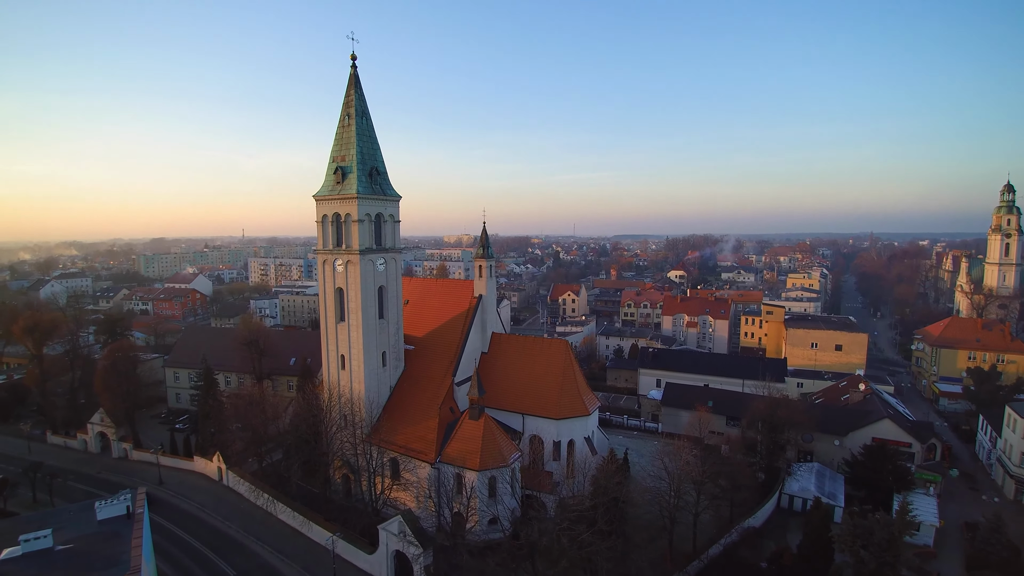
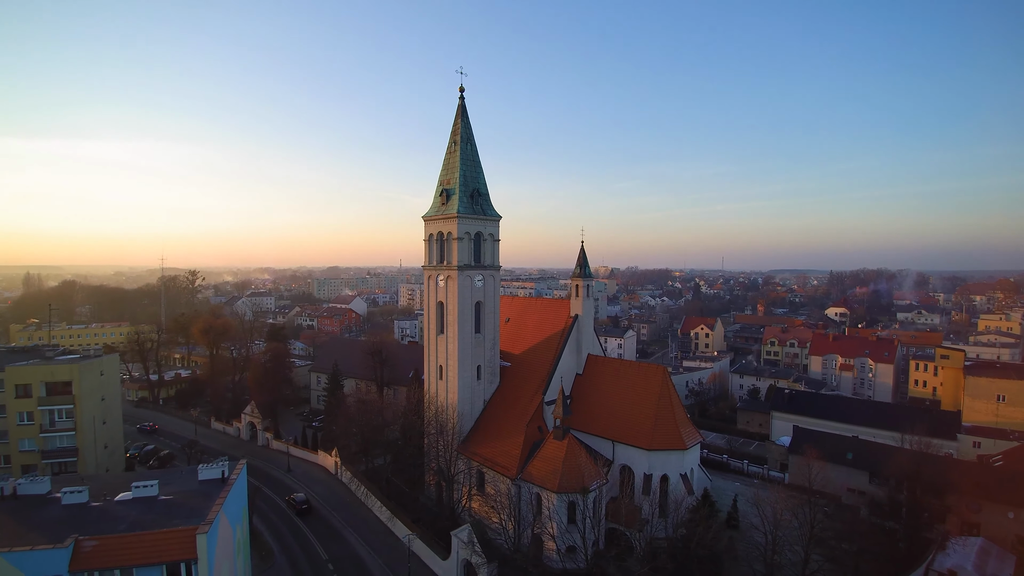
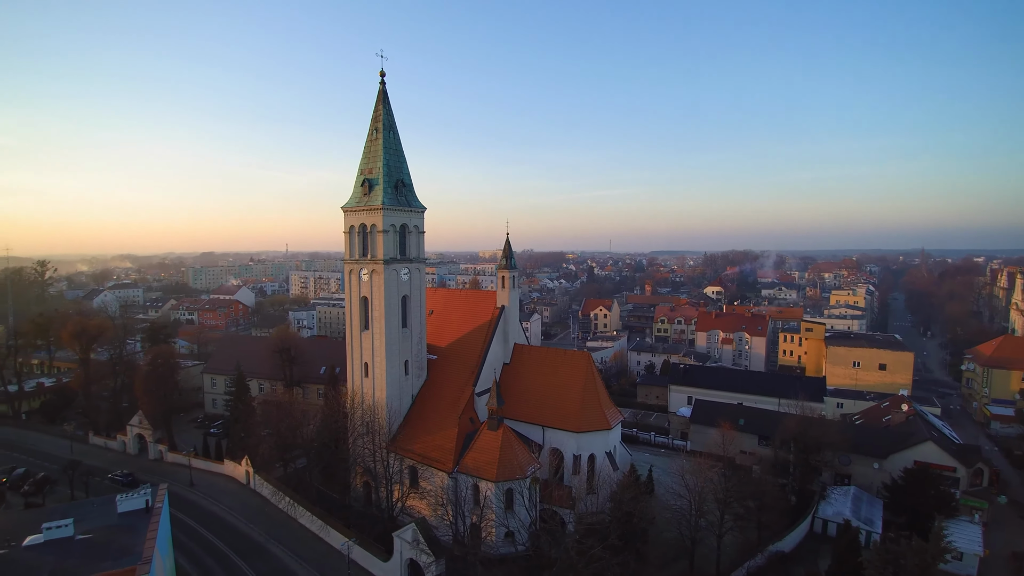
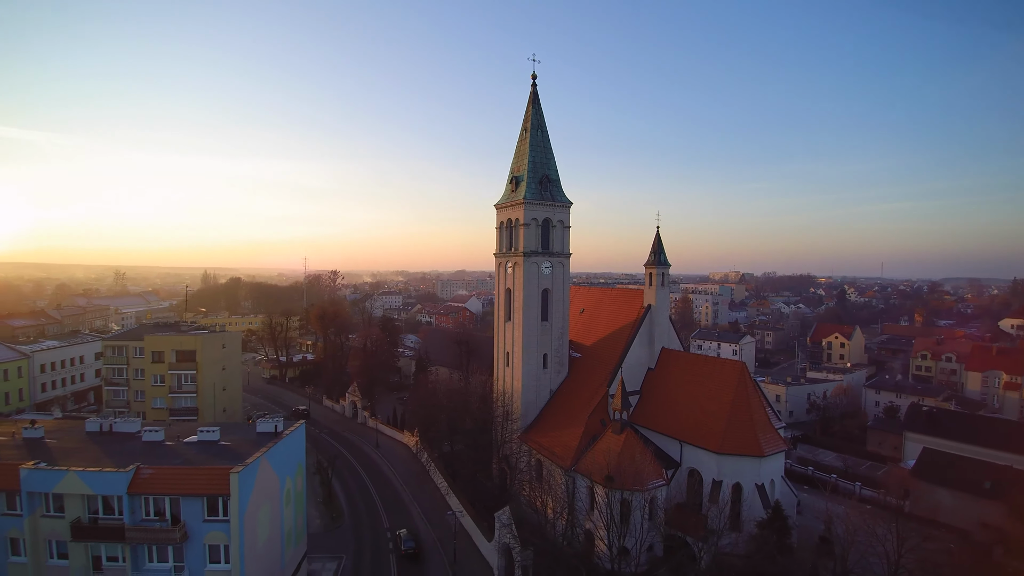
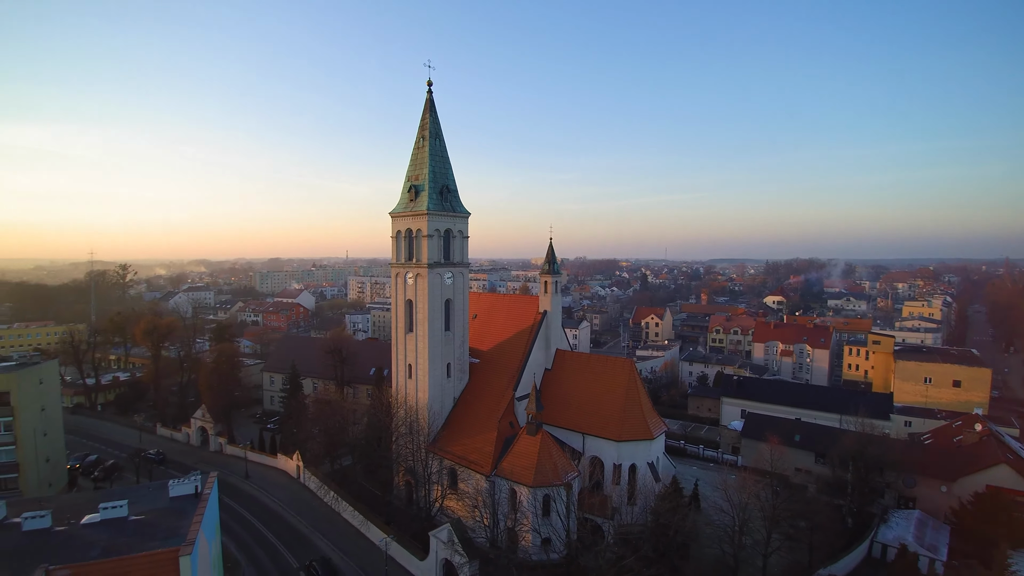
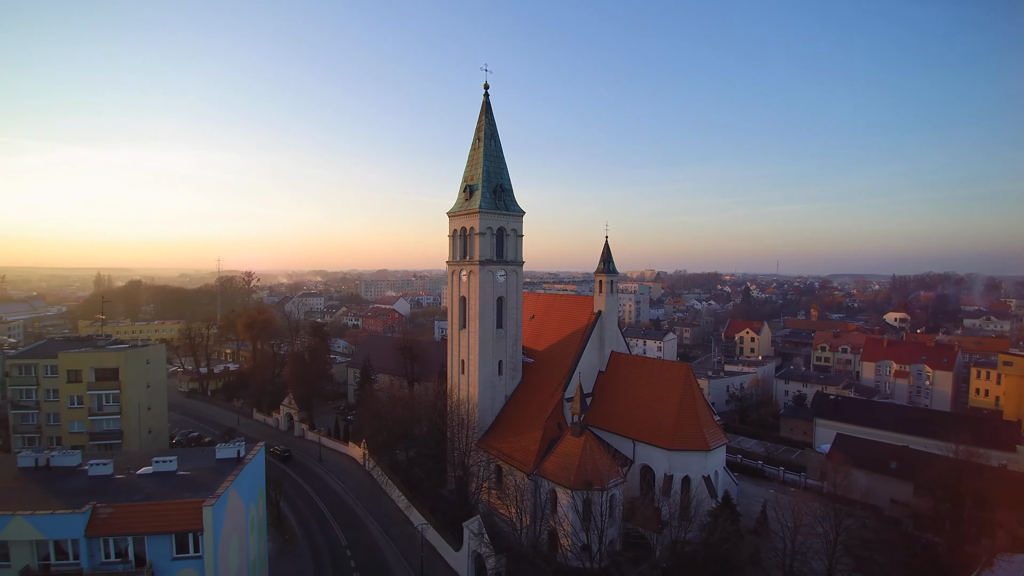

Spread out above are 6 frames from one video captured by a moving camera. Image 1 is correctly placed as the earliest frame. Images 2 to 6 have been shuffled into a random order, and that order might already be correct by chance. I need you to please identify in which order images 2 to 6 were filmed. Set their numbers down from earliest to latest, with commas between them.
3, 5, 2, 6, 4
